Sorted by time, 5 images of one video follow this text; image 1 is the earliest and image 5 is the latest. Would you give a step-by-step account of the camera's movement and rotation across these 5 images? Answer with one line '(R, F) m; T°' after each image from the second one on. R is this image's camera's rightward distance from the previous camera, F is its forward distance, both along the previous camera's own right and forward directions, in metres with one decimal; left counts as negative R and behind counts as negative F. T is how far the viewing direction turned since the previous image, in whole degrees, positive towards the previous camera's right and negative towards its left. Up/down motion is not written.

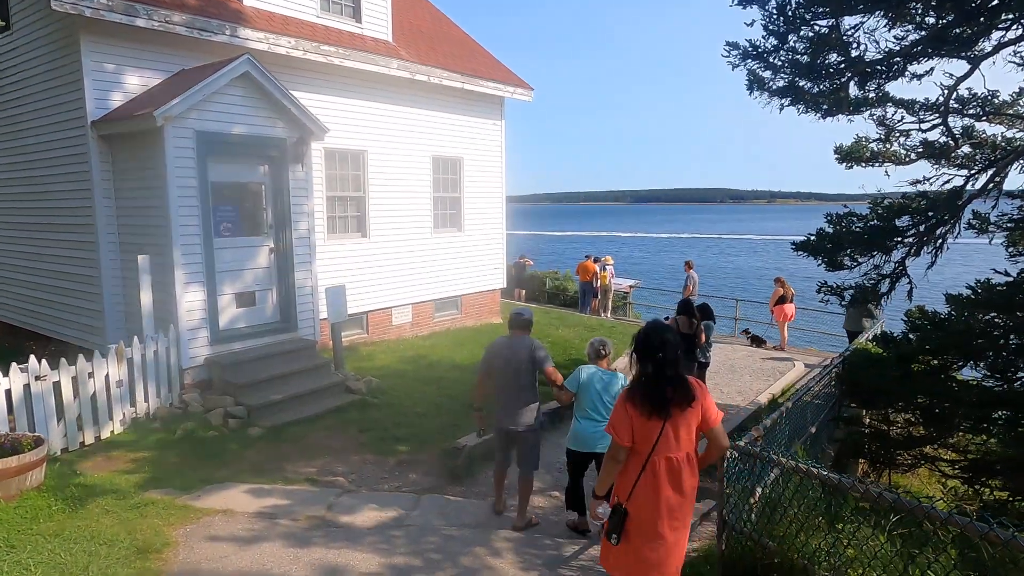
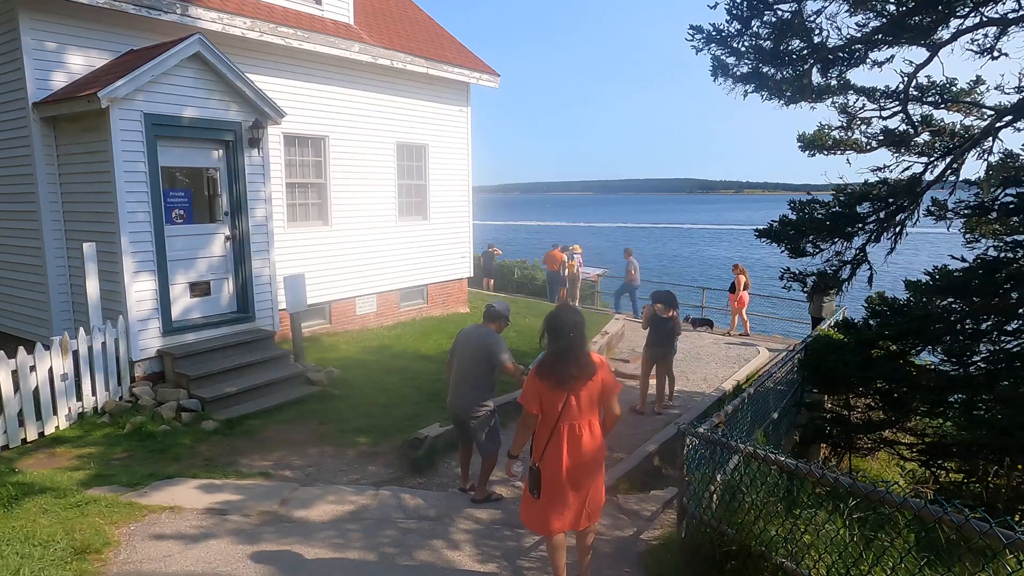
(+0.1, +0.1) m; +2°
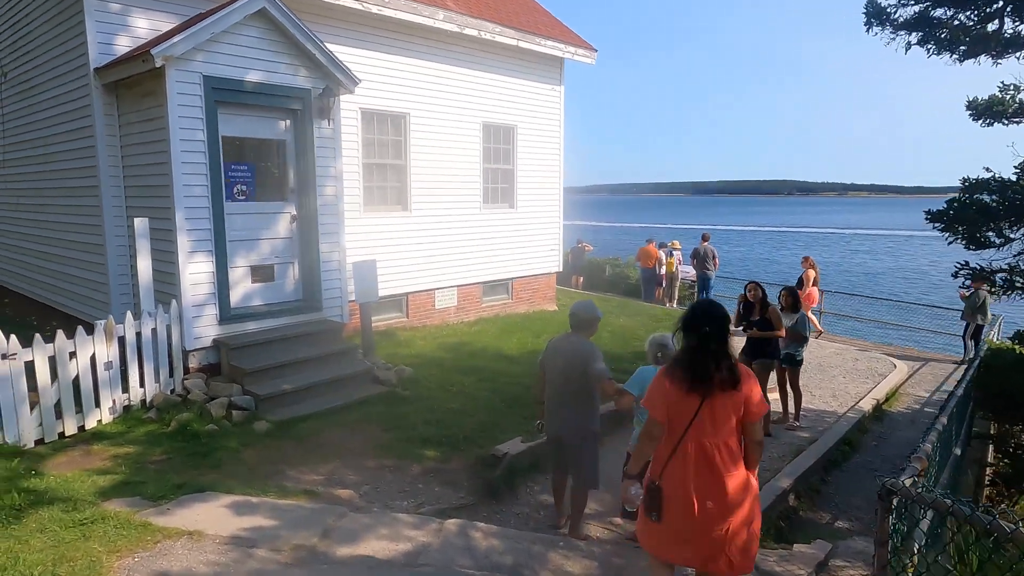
(-0.1, +1.2) m; -7°
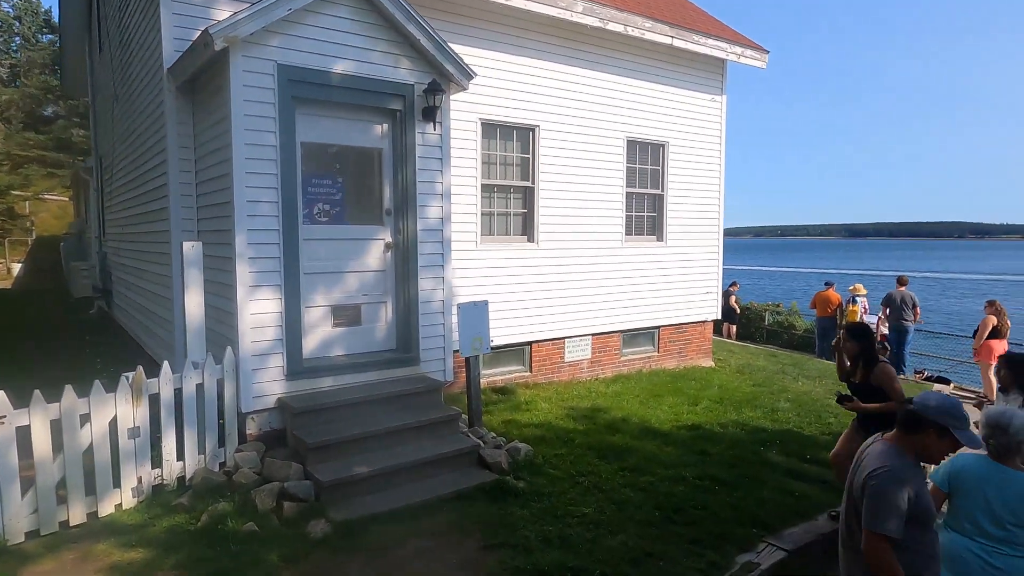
(-0.2, +1.9) m; -11°
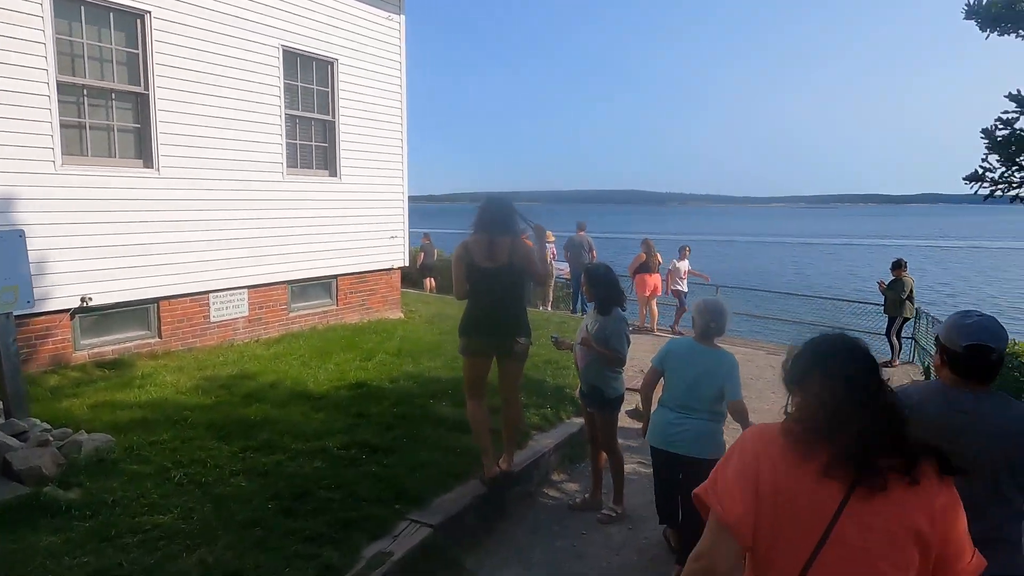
(+0.9, +1.1) m; +23°
